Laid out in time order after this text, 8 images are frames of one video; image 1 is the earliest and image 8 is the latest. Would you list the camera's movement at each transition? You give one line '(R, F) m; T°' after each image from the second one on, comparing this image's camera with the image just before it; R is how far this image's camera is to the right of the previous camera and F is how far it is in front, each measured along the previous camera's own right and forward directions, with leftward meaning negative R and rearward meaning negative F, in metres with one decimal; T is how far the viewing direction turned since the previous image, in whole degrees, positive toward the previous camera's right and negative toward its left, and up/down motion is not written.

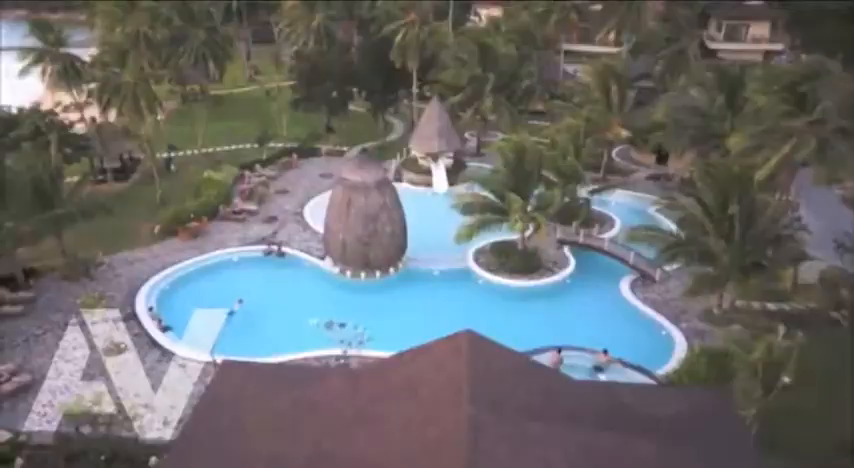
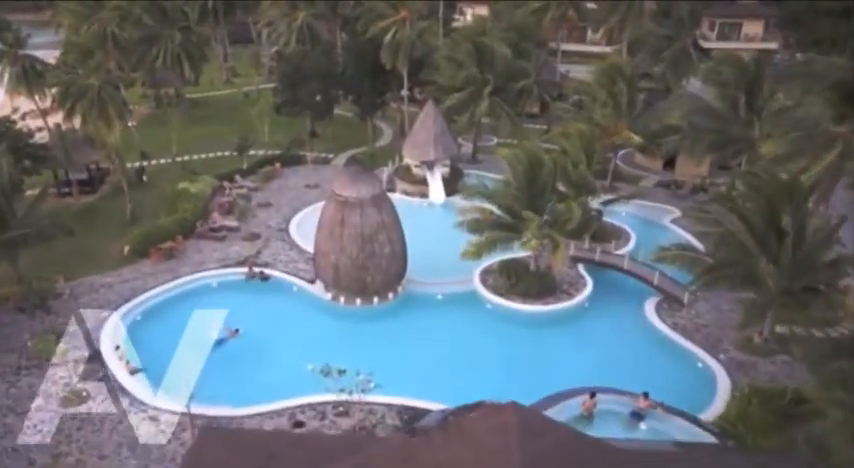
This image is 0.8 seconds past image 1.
(-0.8, +2.8) m; +2°
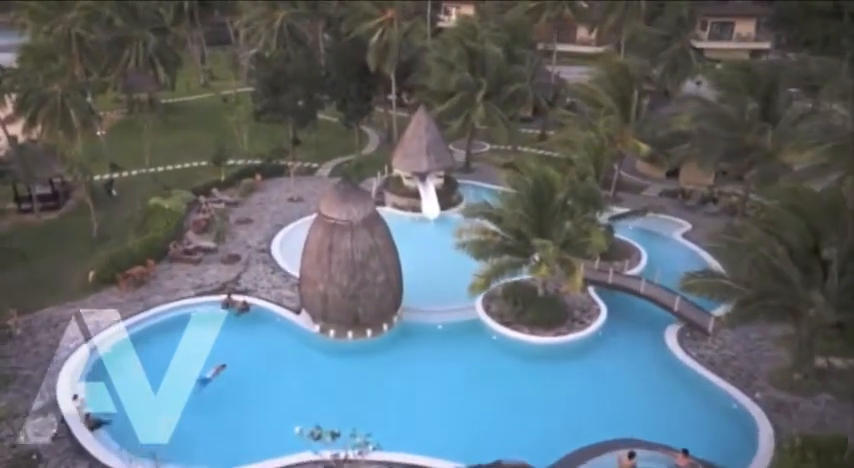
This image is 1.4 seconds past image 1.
(-0.5, +2.3) m; +1°
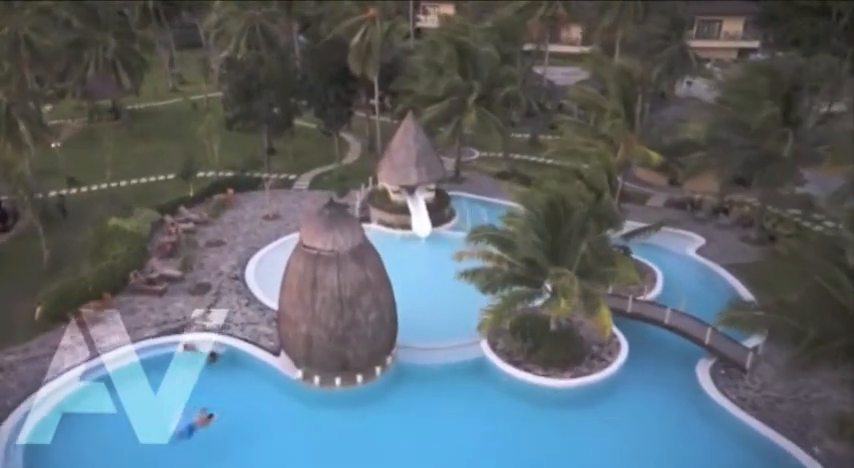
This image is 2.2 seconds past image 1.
(-0.5, +2.8) m; +2°
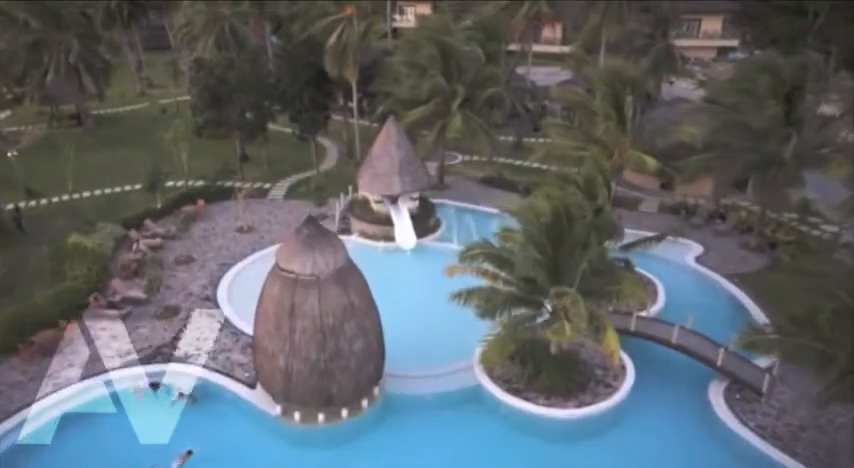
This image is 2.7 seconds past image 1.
(-0.3, +1.7) m; +2°
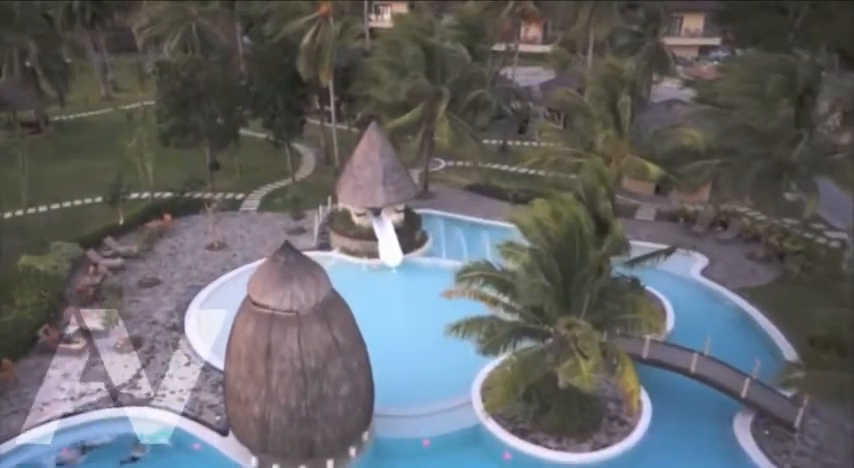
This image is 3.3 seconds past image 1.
(-0.4, +2.0) m; +2°
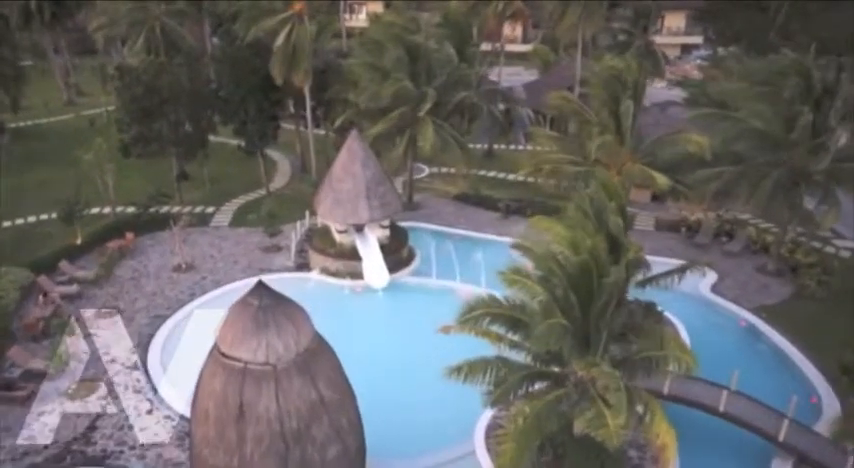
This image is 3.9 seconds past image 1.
(-0.4, +2.0) m; +2°
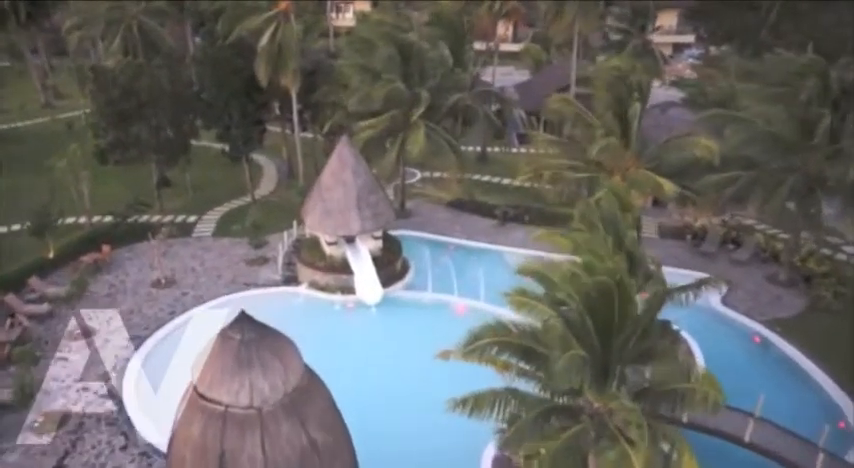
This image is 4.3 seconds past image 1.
(-0.2, +1.3) m; +1°
